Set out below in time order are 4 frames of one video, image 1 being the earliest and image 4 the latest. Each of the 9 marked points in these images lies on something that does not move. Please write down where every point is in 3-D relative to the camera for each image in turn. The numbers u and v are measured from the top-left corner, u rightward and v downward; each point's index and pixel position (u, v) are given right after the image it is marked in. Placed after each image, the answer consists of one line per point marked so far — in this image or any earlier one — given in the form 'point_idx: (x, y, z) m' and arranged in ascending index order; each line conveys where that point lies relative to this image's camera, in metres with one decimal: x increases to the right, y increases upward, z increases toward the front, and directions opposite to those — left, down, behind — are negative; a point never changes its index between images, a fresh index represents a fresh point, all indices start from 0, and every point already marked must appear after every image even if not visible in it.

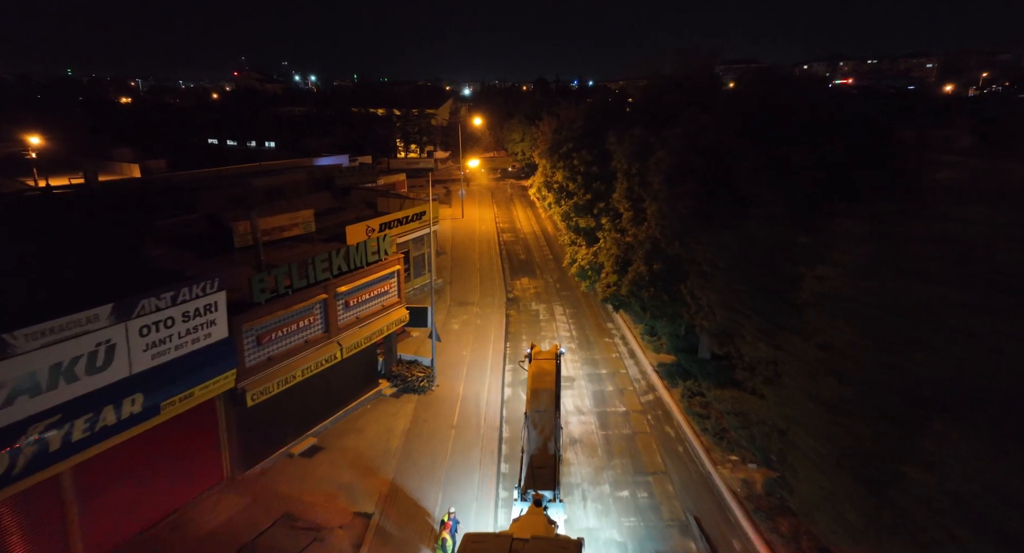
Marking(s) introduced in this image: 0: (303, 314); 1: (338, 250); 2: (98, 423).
0: (-6.9, -1.3, +17.7) m
1: (-6.0, +0.9, +18.9) m
2: (-9.4, -3.3, +12.3) m
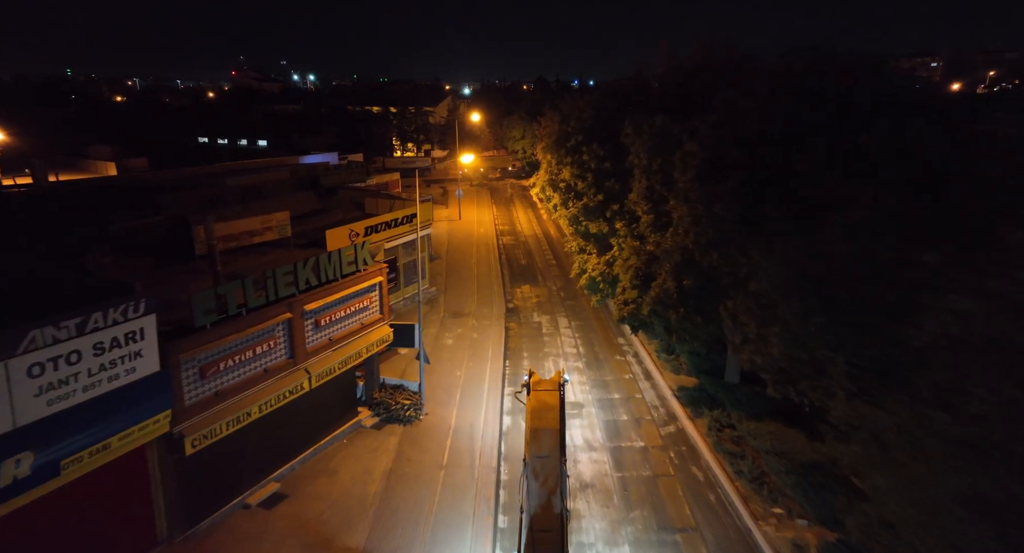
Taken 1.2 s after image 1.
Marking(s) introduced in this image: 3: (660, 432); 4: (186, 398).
0: (-6.9, -1.7, +14.8) m
1: (-6.1, +0.5, +16.0) m
2: (-9.4, -3.8, +9.3) m
3: (+5.1, -5.4, +18.7) m
4: (-7.9, -2.9, +12.9) m
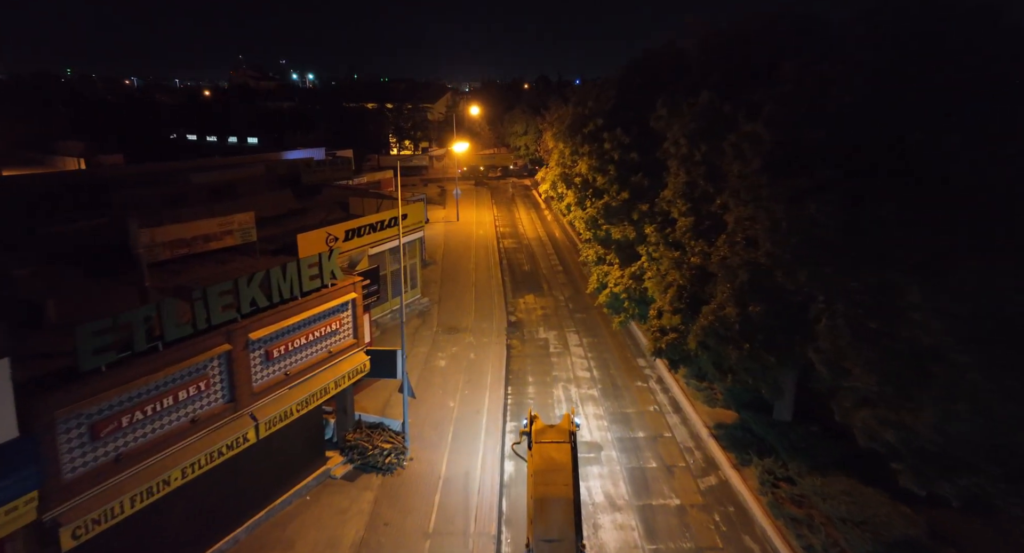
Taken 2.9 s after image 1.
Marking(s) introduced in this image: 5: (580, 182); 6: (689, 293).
0: (-6.8, -2.1, +11.2) m
1: (-5.9, 0.0, +12.4) m
2: (-9.3, -4.2, +5.8) m
3: (+5.2, -5.8, +15.2) m
4: (-7.8, -3.4, +9.4) m
5: (+2.4, +3.4, +19.6) m
6: (+4.3, -0.4, +13.5) m
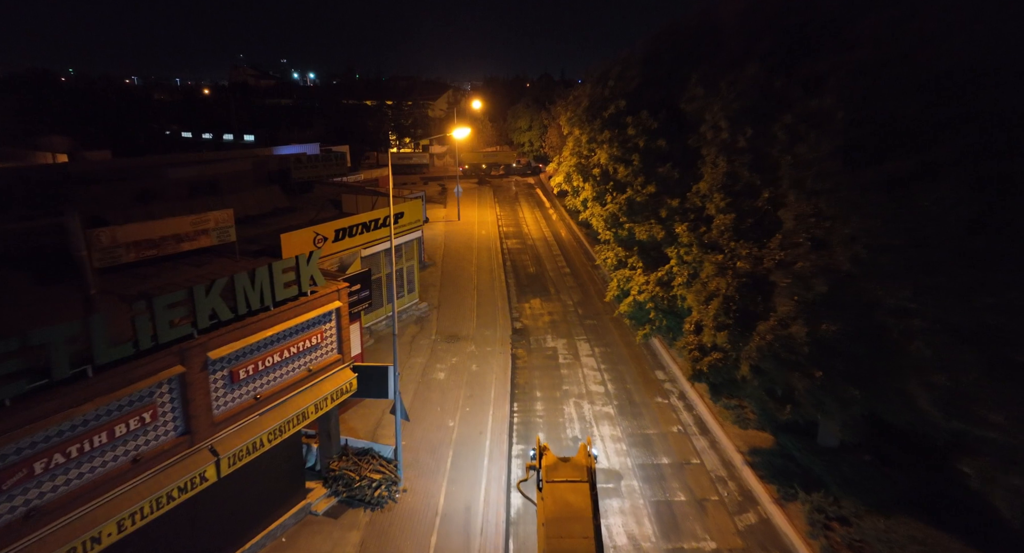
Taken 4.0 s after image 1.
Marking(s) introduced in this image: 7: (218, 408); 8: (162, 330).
0: (-6.6, -2.3, +9.2) m
1: (-5.7, -0.1, +10.4) m
2: (-9.2, -4.3, +3.8) m
3: (+5.4, -6.0, +13.1) m
4: (-7.6, -3.5, +7.3) m
5: (+2.6, +3.3, +17.6) m
6: (+4.5, -0.5, +11.4) m
7: (-5.9, -2.6, +10.8) m
8: (-6.2, -0.9, +9.6) m
